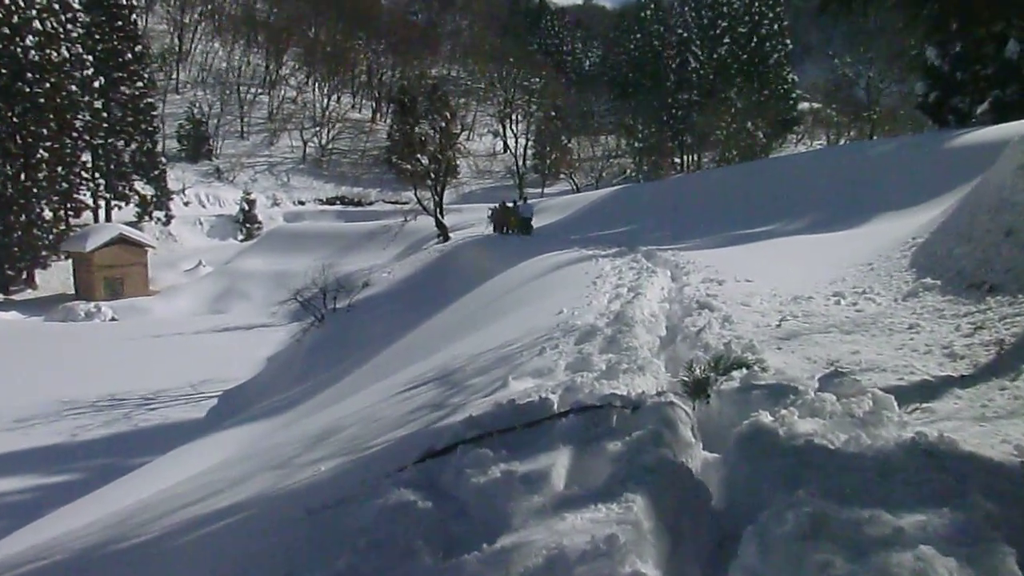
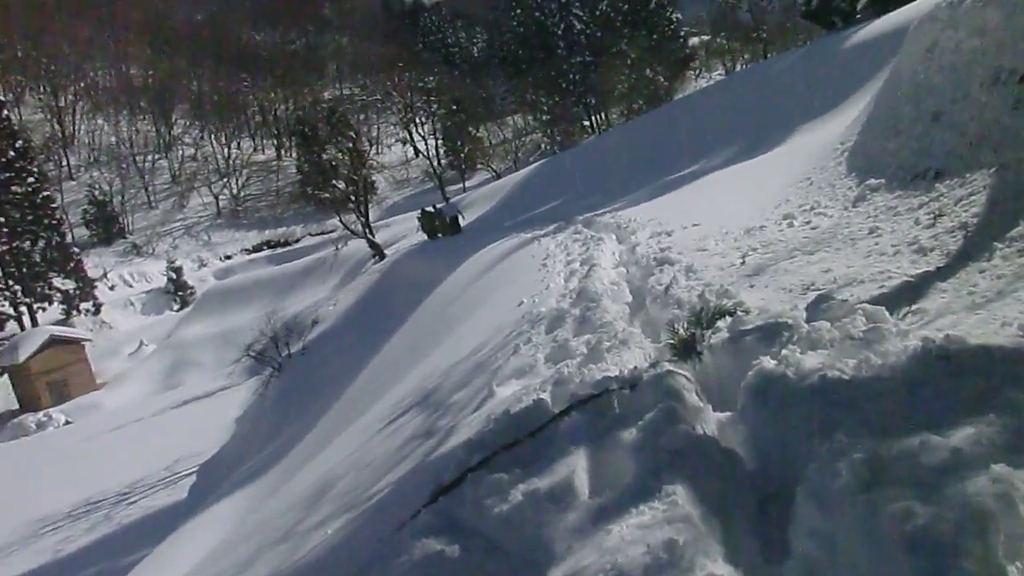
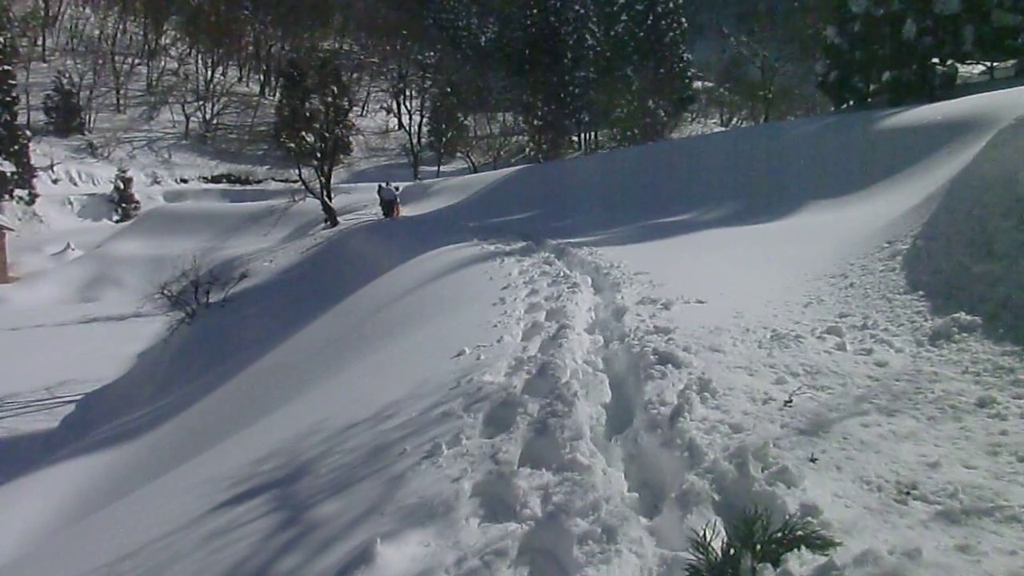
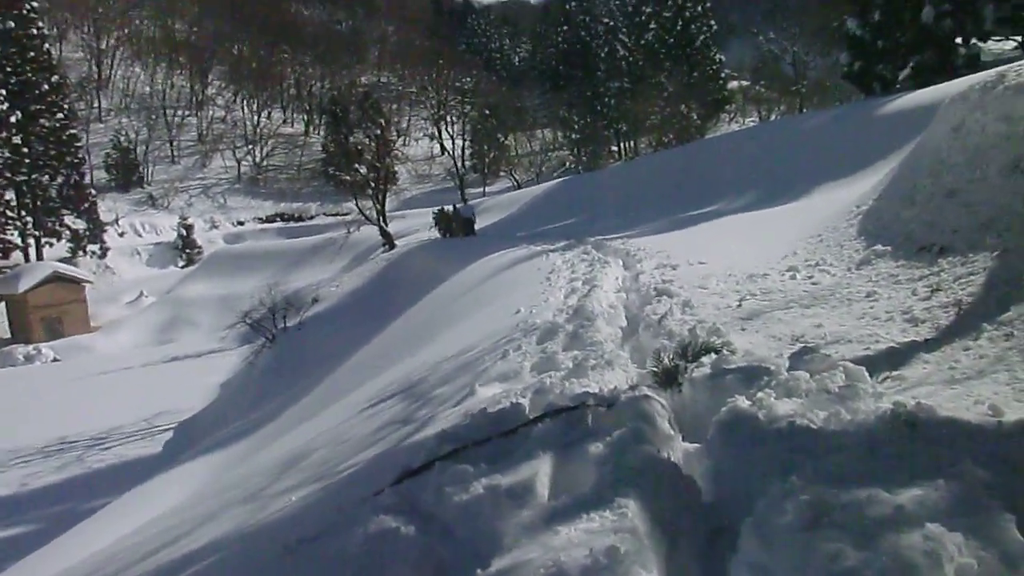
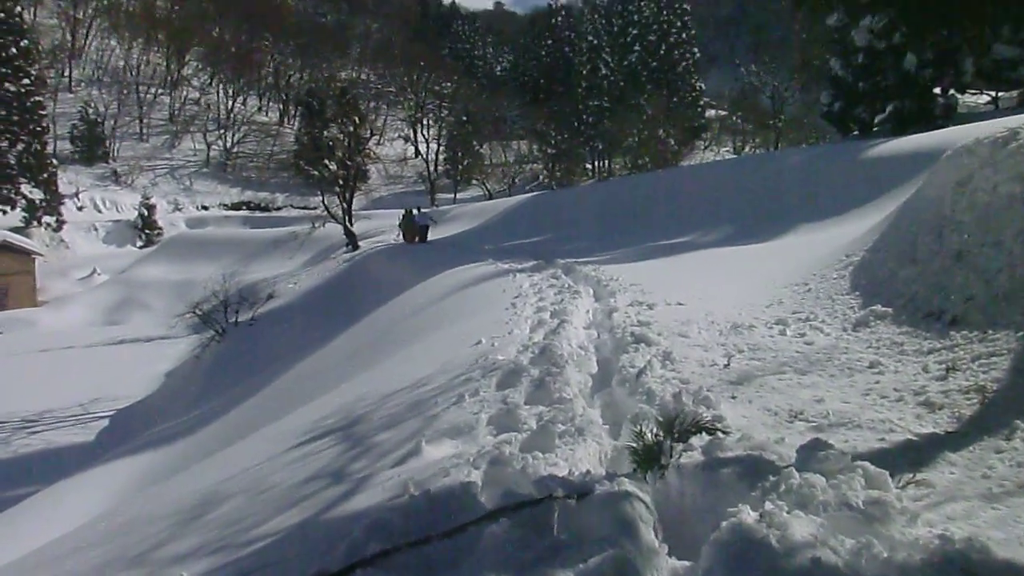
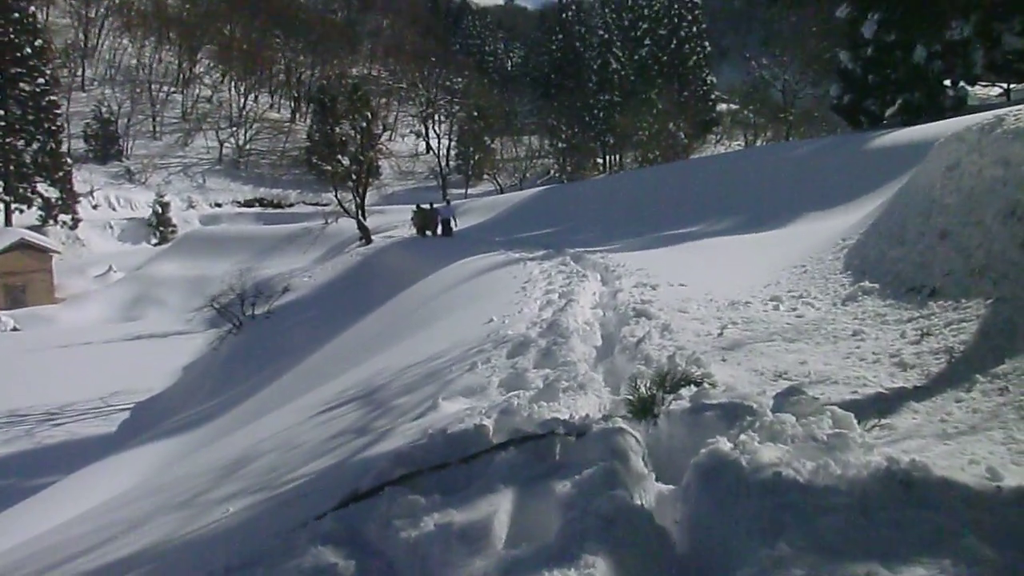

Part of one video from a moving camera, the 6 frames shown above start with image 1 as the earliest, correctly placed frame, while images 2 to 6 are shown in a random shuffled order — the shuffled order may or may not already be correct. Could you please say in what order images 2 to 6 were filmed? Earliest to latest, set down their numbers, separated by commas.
4, 2, 6, 5, 3
